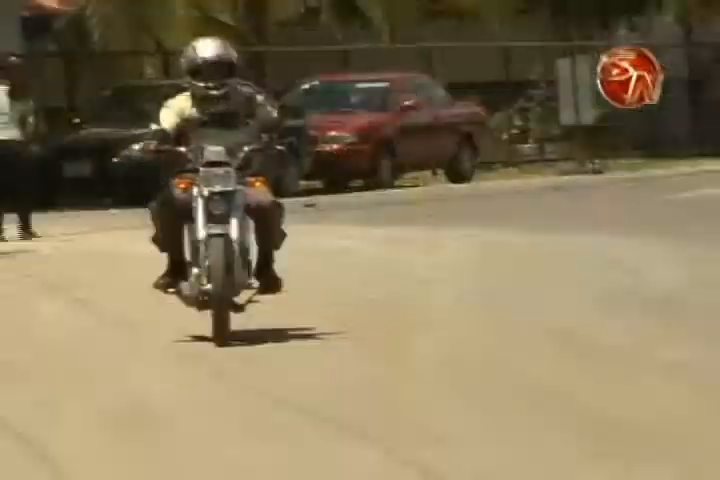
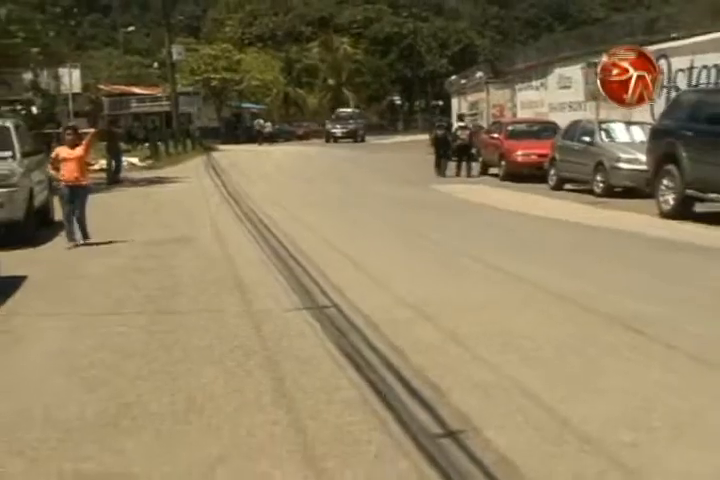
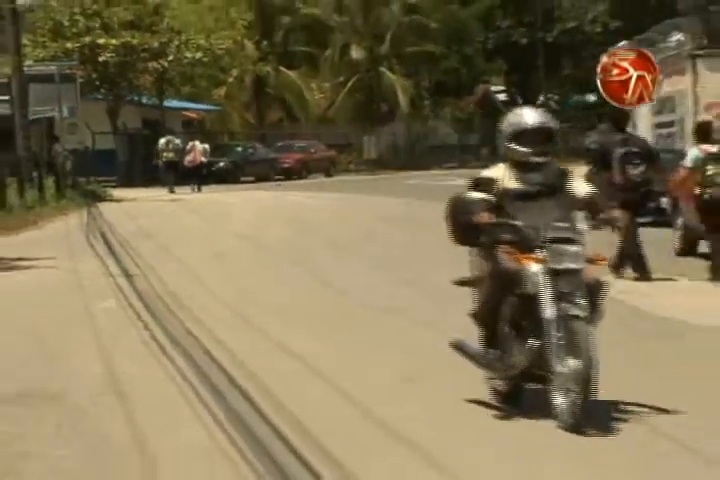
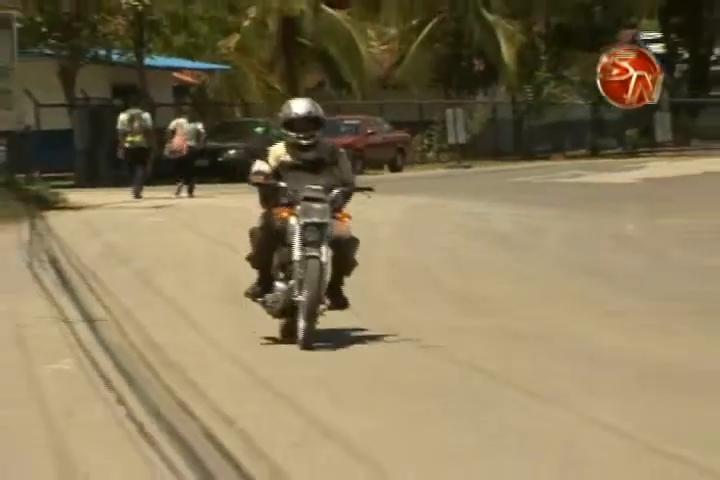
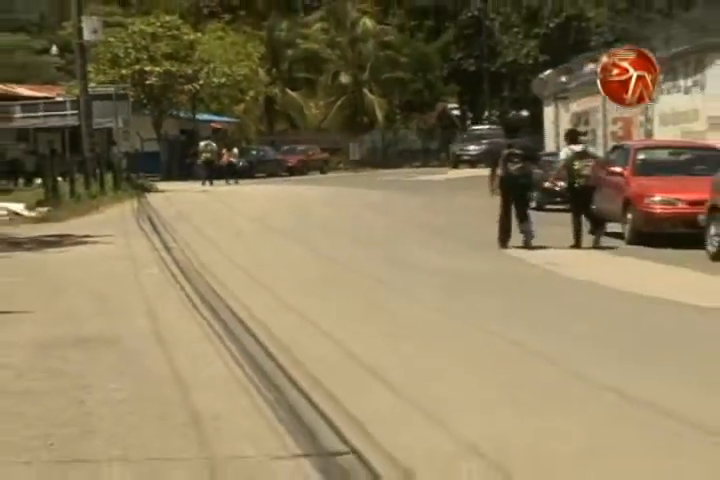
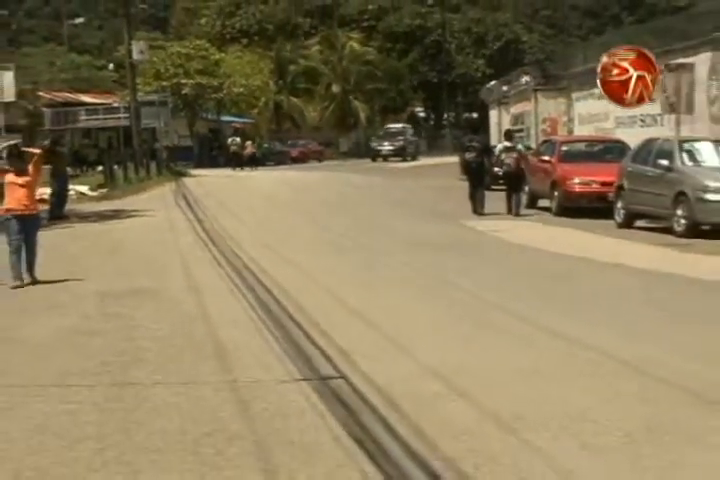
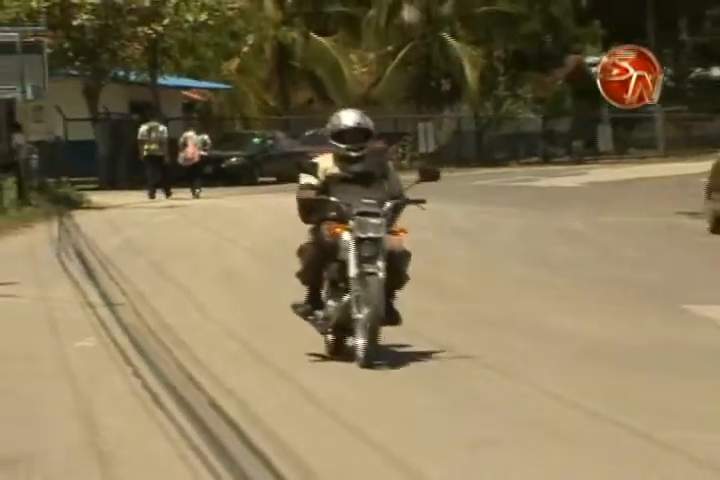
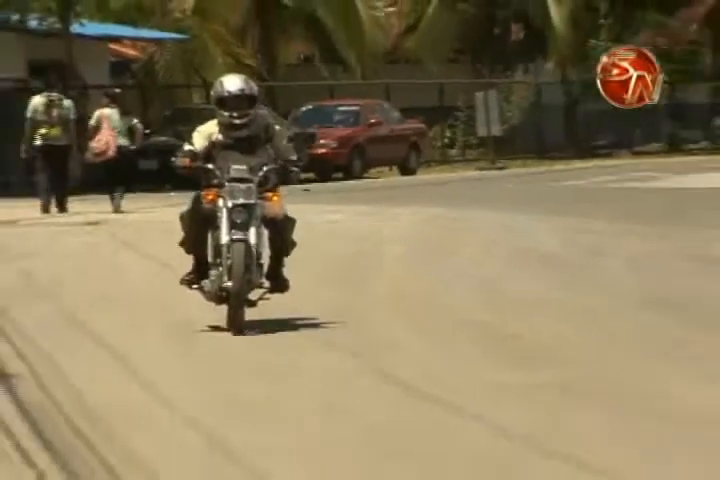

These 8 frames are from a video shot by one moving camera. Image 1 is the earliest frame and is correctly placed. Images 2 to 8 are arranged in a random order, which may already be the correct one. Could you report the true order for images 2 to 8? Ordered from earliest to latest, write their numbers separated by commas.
8, 4, 7, 3, 5, 6, 2
